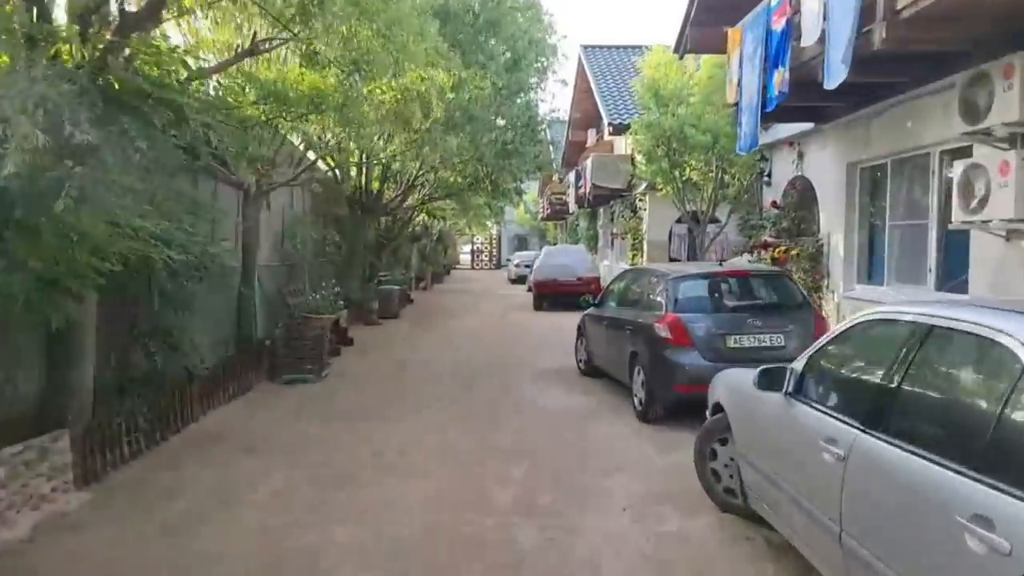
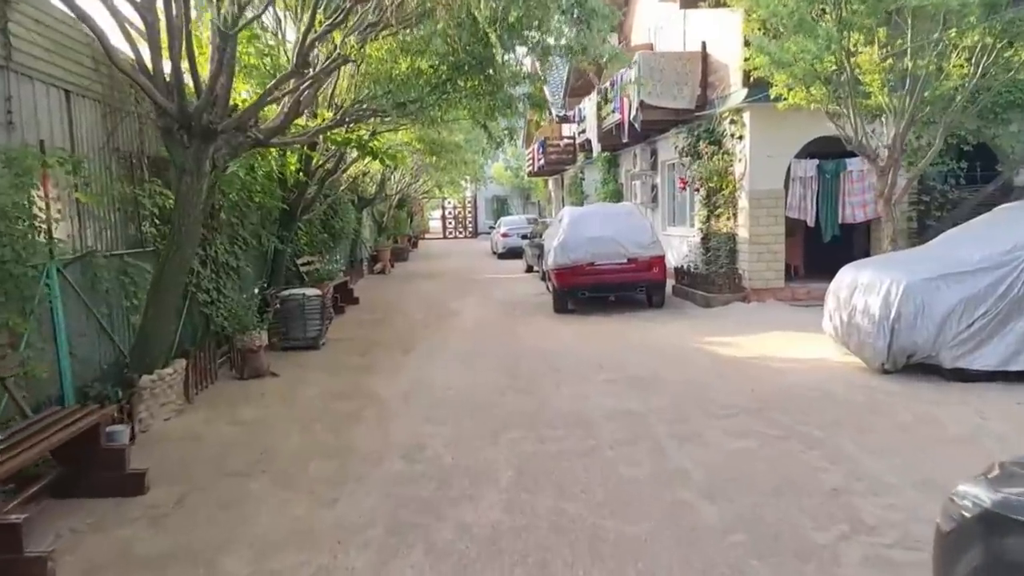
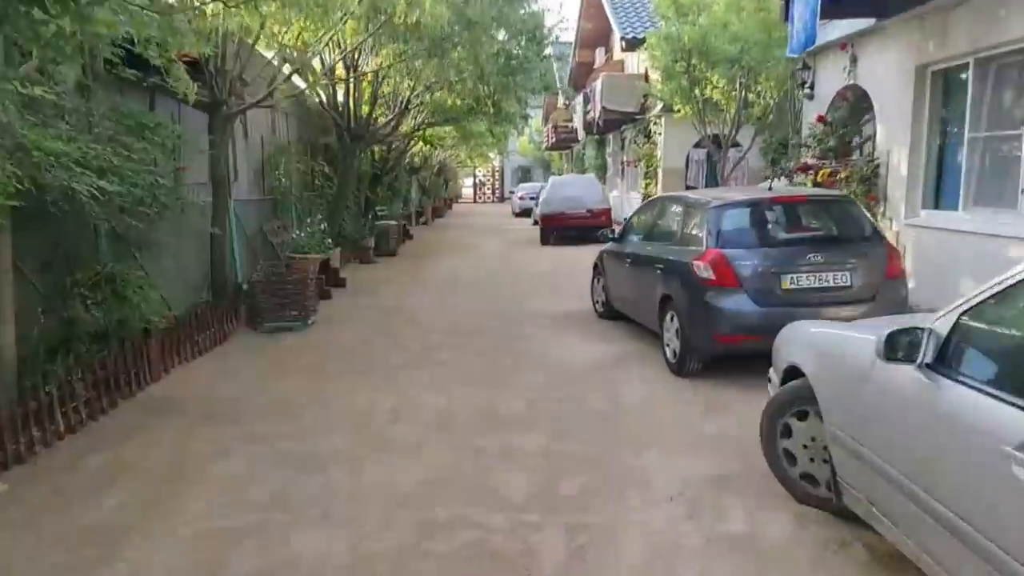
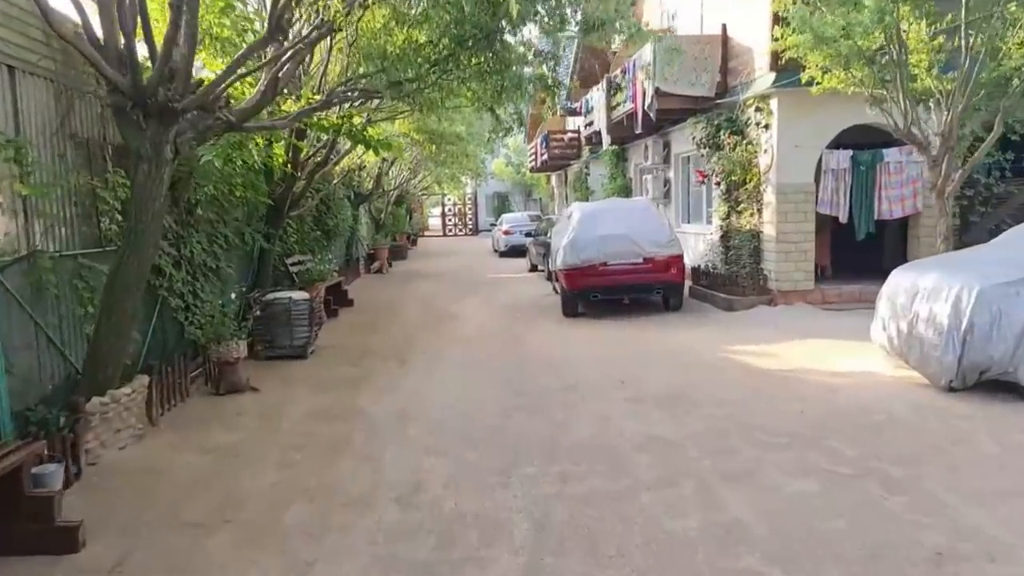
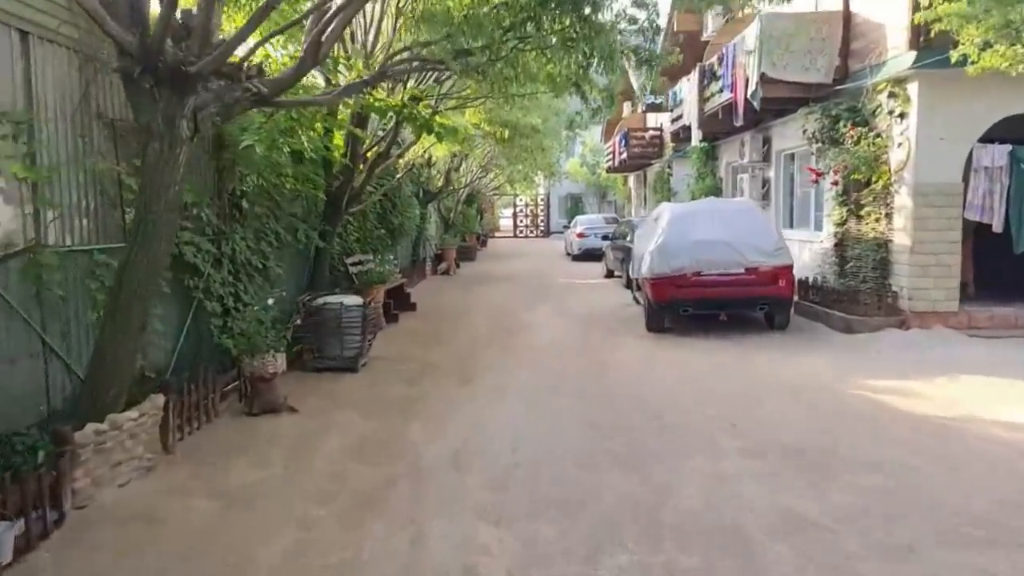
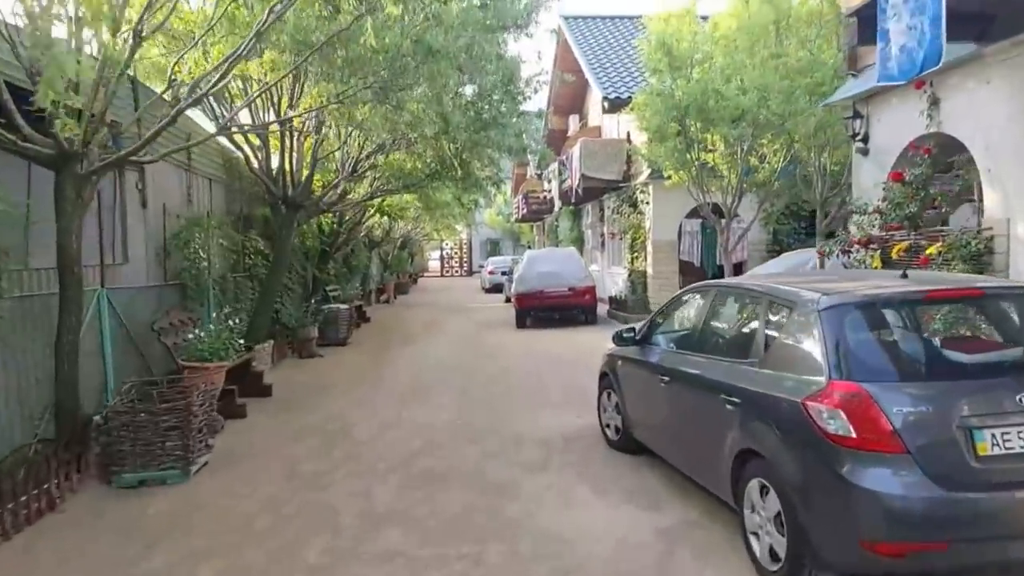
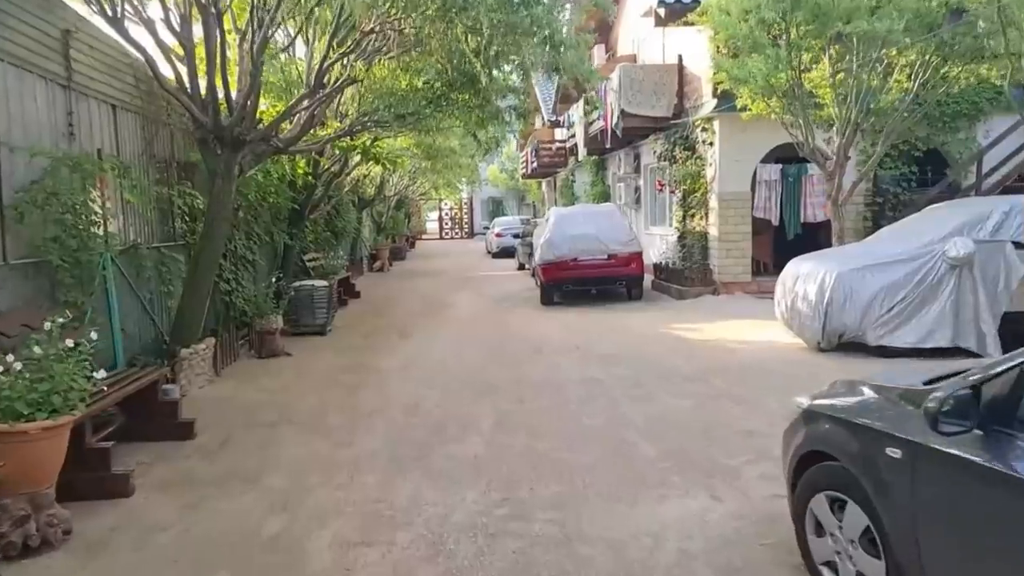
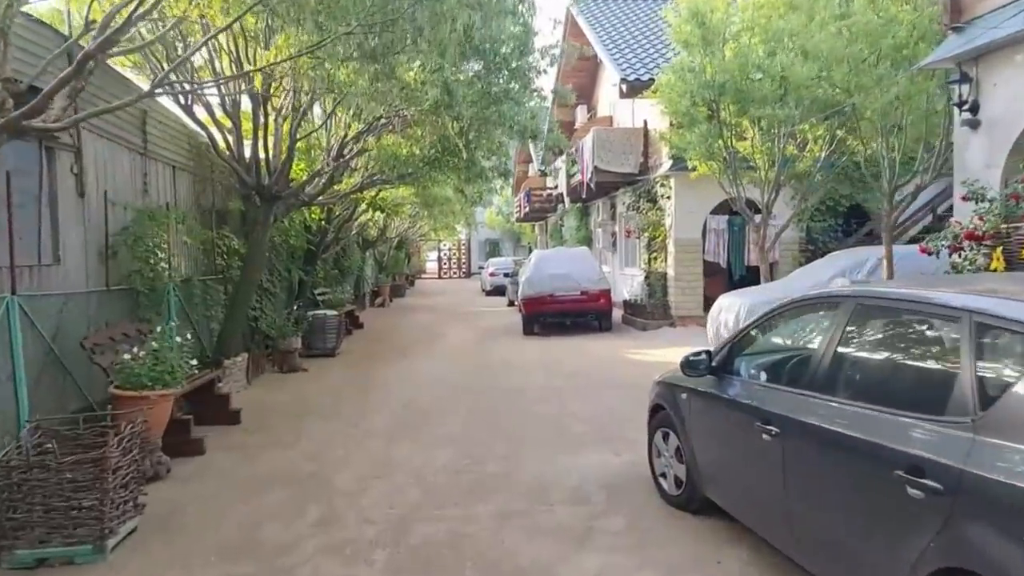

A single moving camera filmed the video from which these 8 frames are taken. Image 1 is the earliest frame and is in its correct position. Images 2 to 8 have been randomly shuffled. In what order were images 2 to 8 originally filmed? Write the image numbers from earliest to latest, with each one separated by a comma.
3, 6, 8, 7, 2, 4, 5
